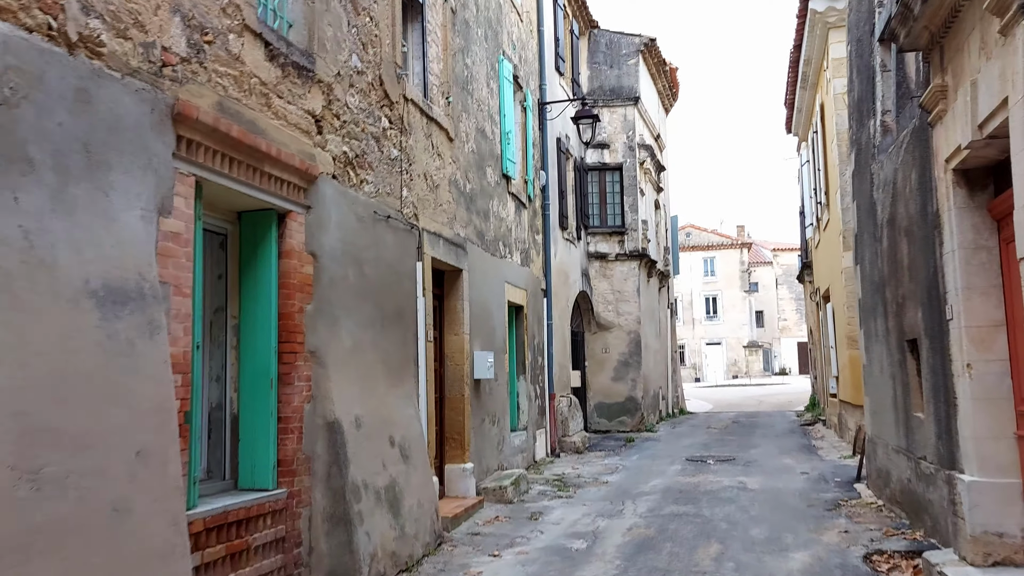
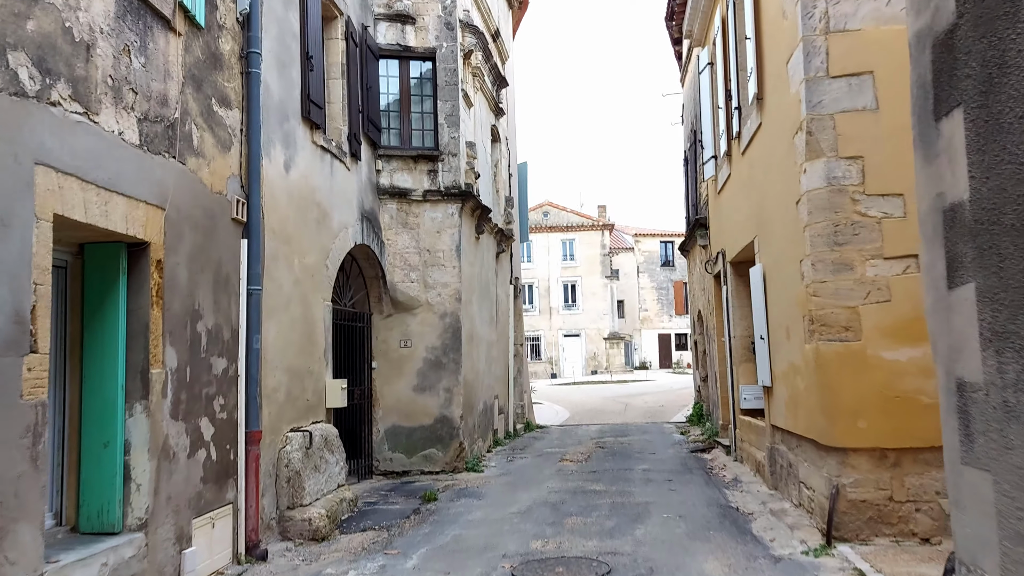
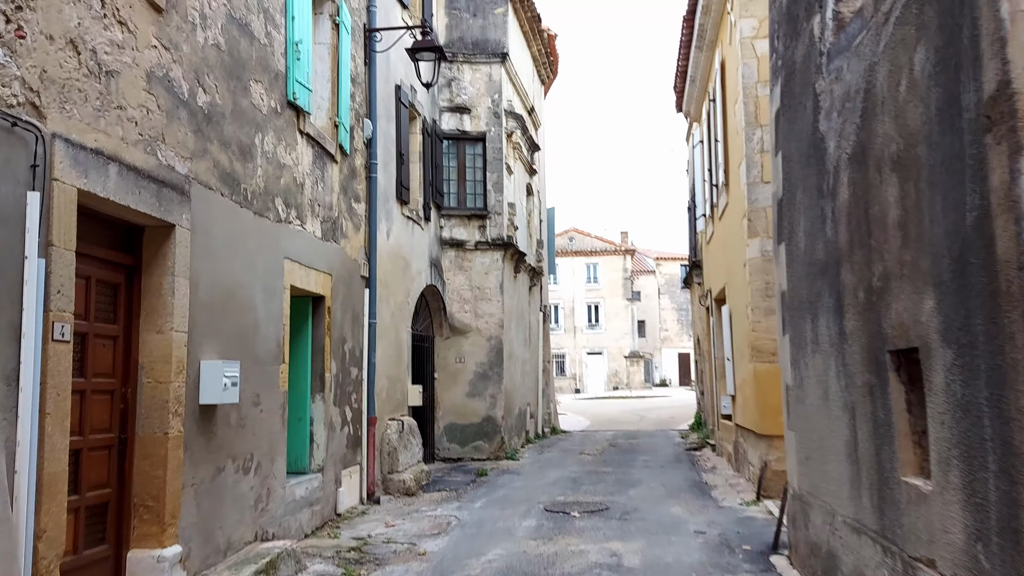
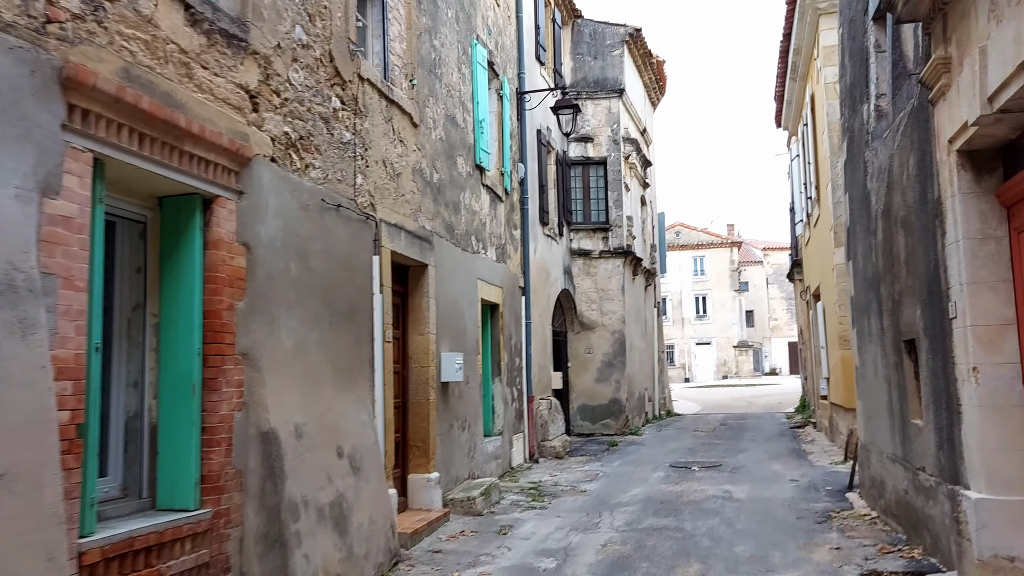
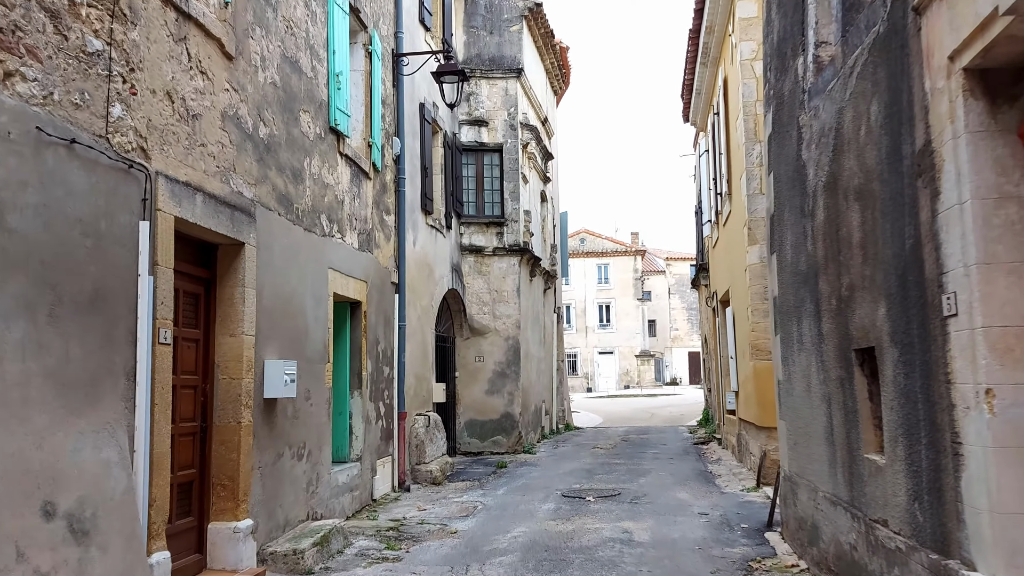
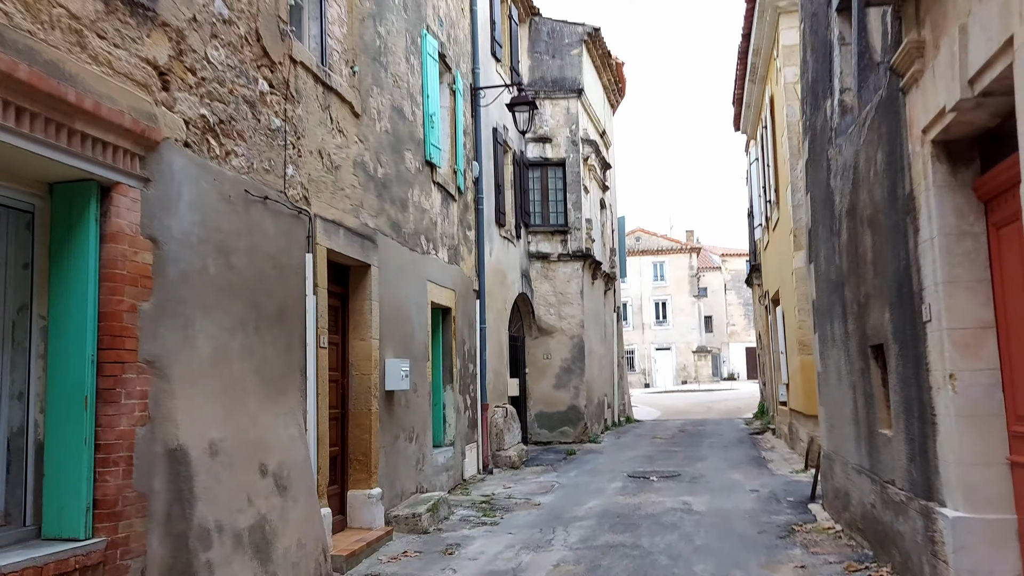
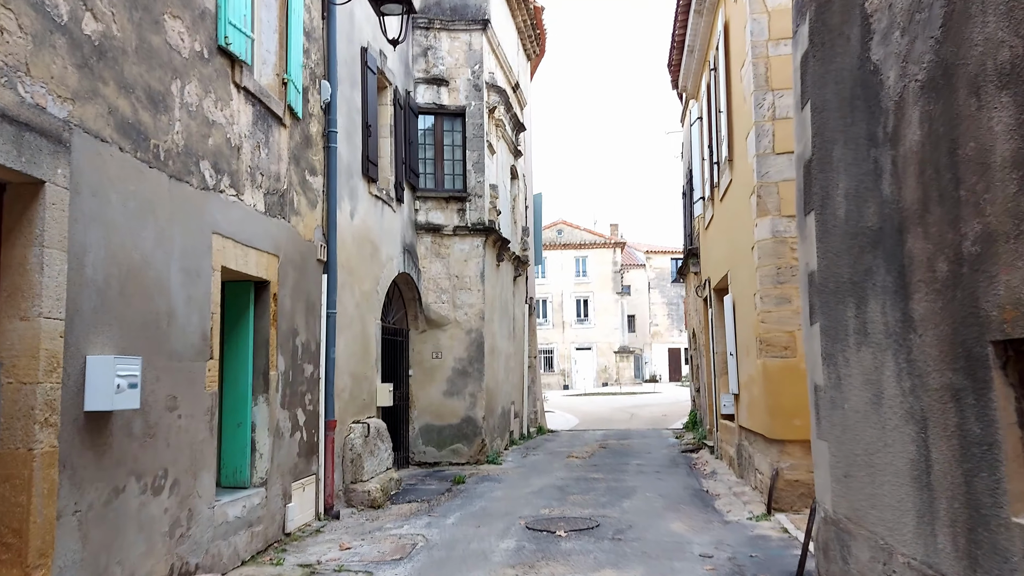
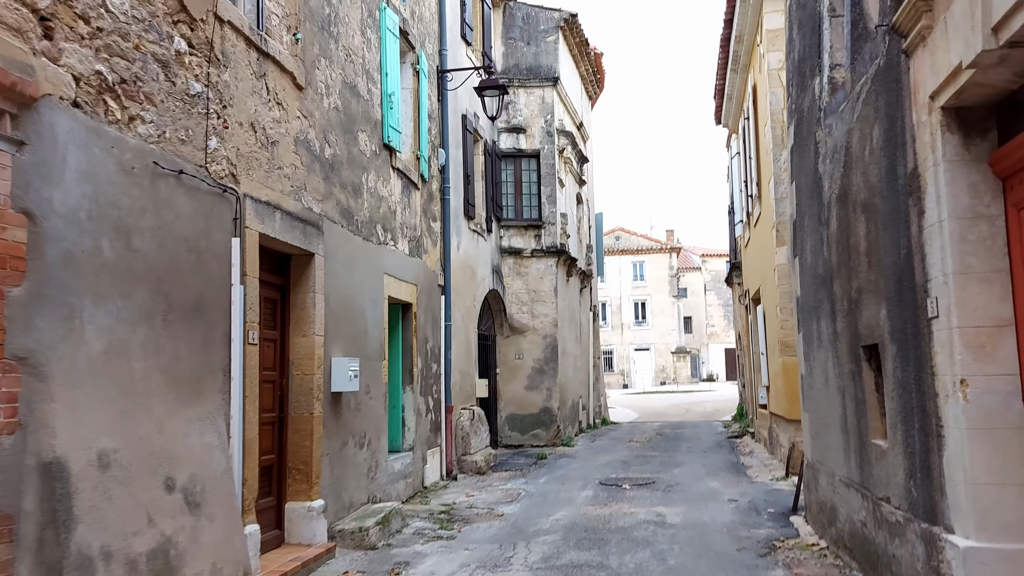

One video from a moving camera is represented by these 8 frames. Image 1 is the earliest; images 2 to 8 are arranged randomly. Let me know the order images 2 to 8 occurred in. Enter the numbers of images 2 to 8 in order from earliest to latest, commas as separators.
4, 6, 8, 5, 3, 7, 2
